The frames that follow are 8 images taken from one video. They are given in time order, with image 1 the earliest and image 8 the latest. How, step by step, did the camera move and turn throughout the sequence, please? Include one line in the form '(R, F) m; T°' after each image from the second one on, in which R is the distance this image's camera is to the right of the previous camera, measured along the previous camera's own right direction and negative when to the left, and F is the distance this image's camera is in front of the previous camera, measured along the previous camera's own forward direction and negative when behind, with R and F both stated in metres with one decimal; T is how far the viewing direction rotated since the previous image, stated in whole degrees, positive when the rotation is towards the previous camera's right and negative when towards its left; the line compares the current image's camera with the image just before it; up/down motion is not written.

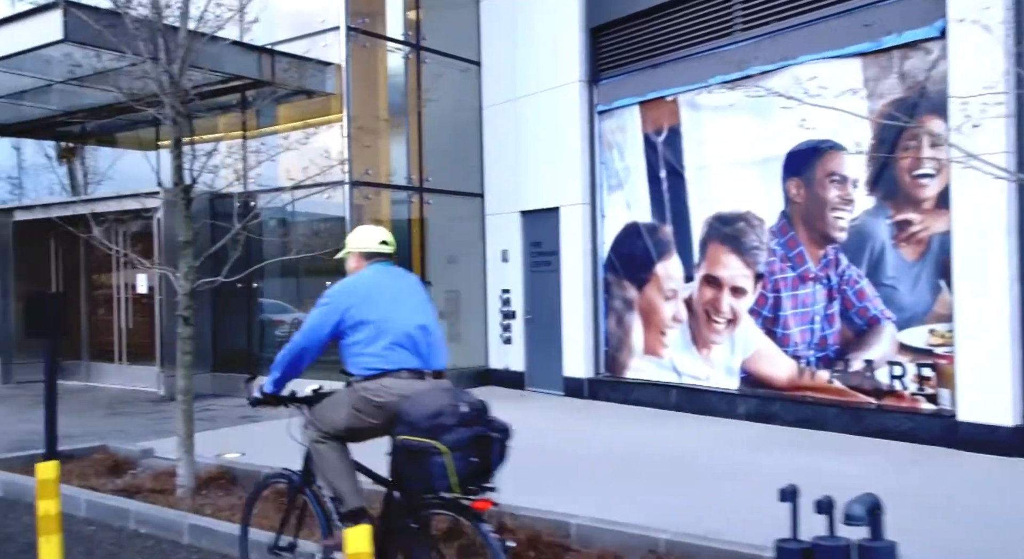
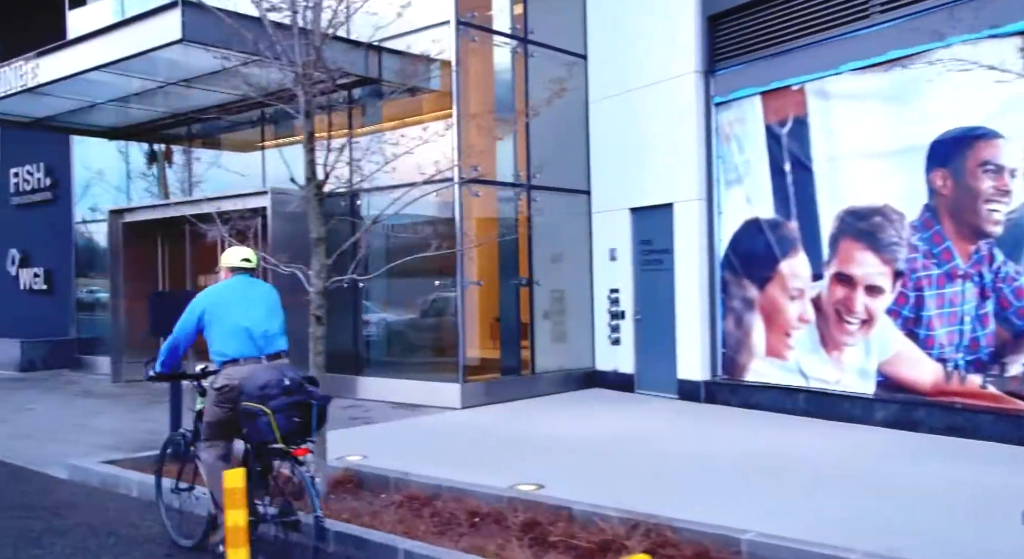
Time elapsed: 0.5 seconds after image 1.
(-0.5, +0.3) m; -5°
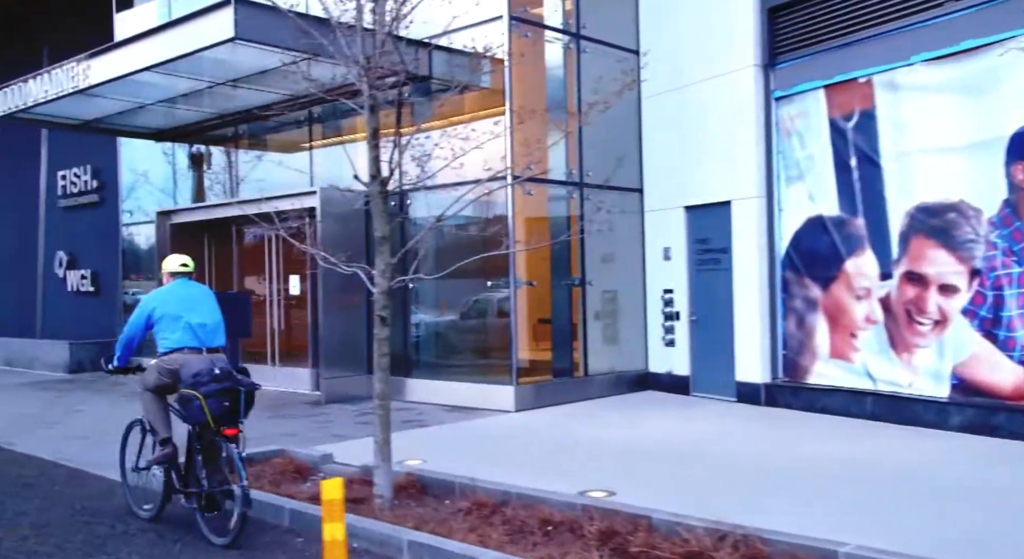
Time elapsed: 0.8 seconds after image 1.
(-0.3, +0.2) m; -2°
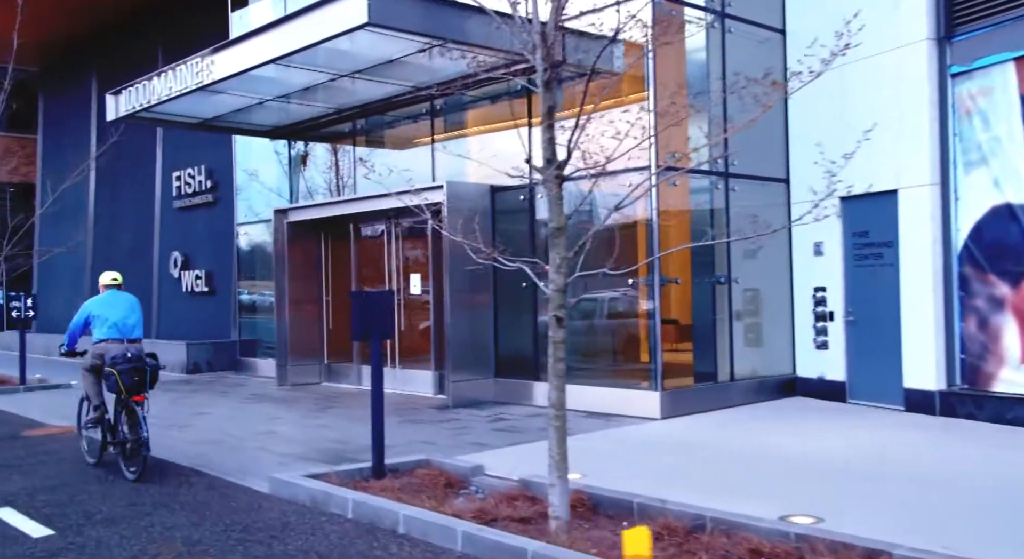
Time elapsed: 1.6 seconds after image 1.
(-0.7, +0.7) m; -5°
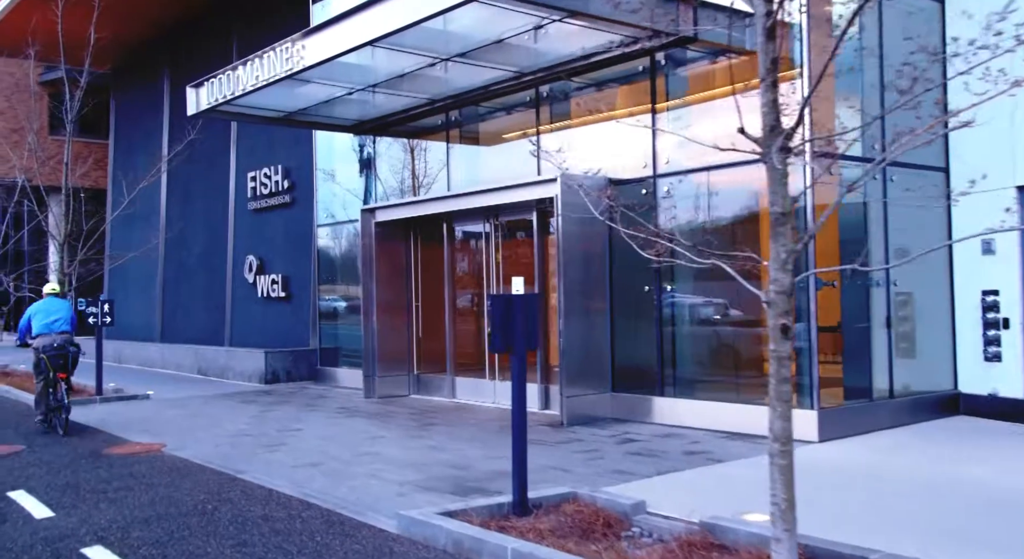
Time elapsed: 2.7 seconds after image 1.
(-0.8, +1.2) m; -3°
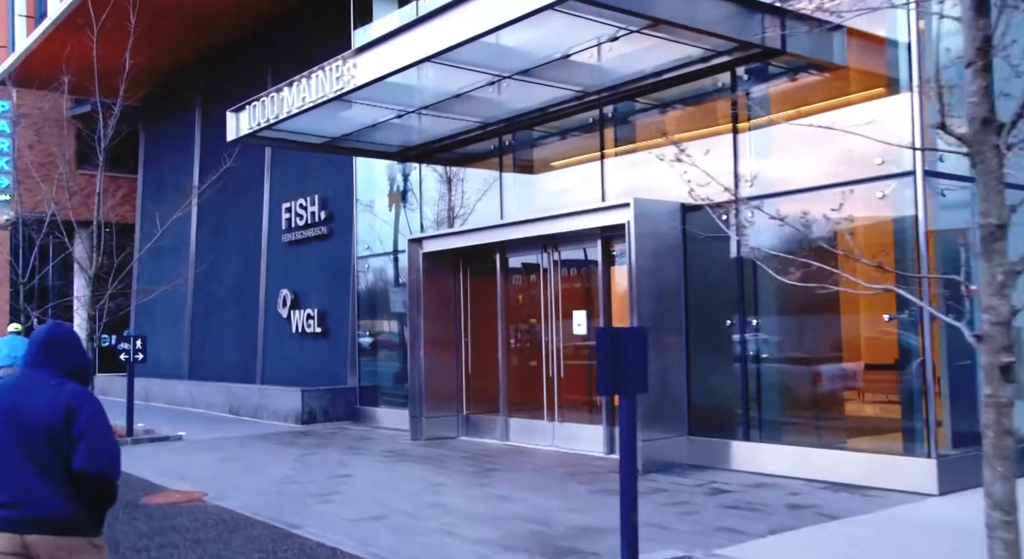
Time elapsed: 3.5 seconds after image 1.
(-0.6, +0.9) m; -1°
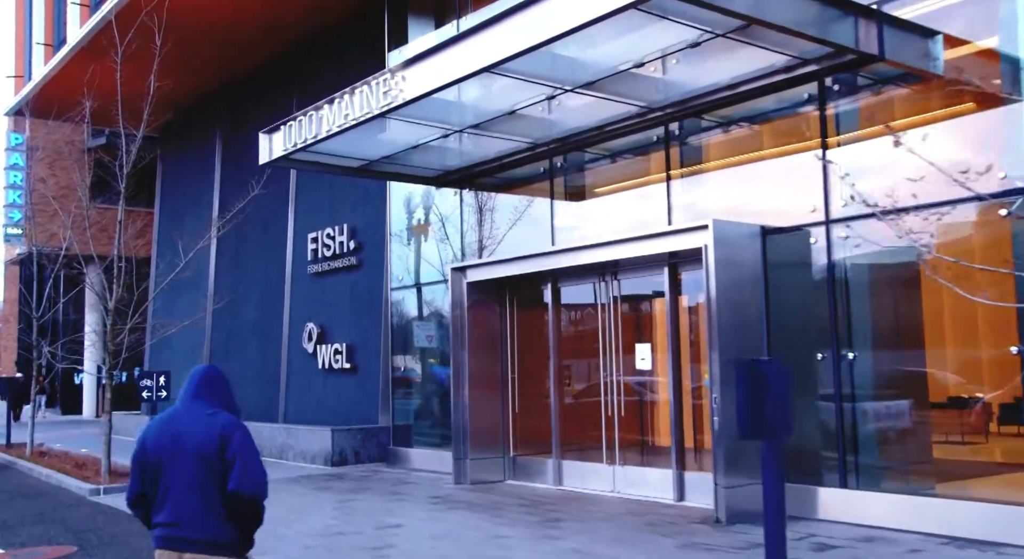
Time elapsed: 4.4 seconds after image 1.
(-0.6, +0.9) m; 0°
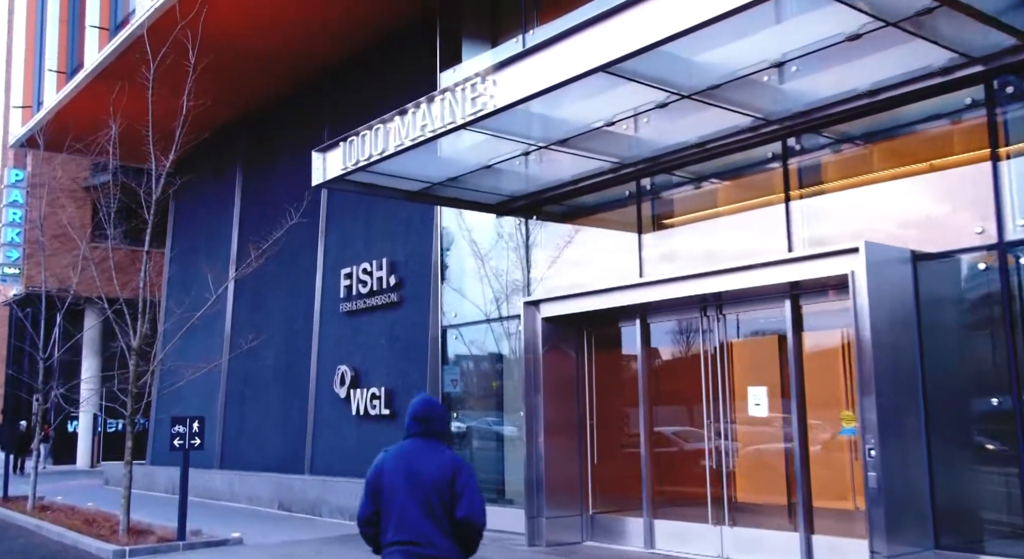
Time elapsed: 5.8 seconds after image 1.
(-1.2, +1.4) m; +1°
